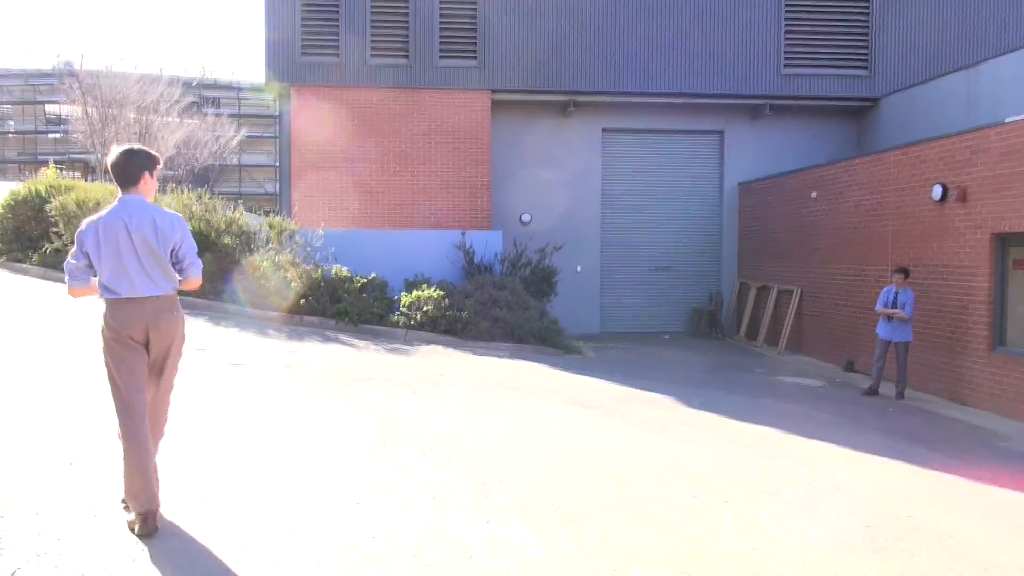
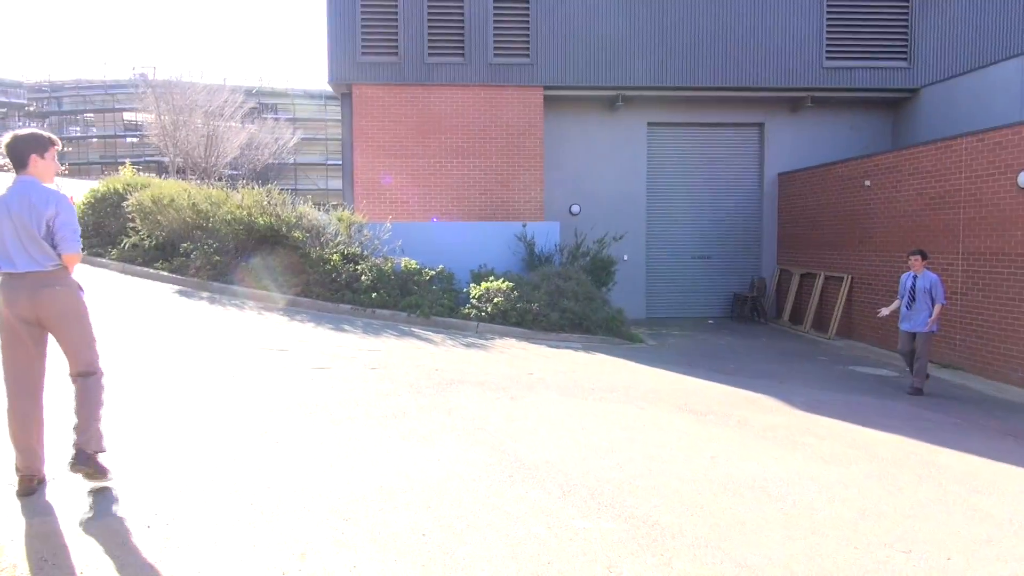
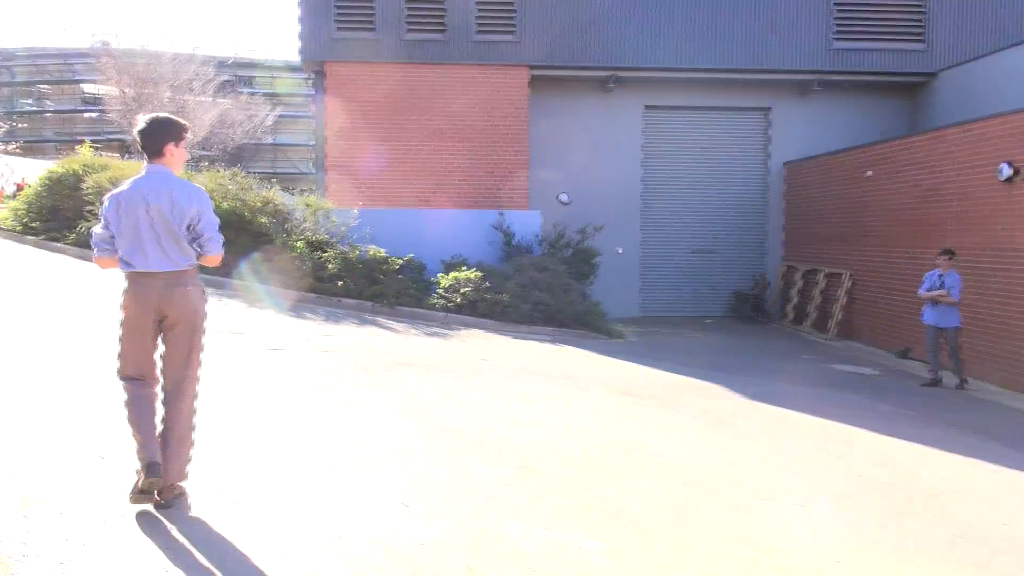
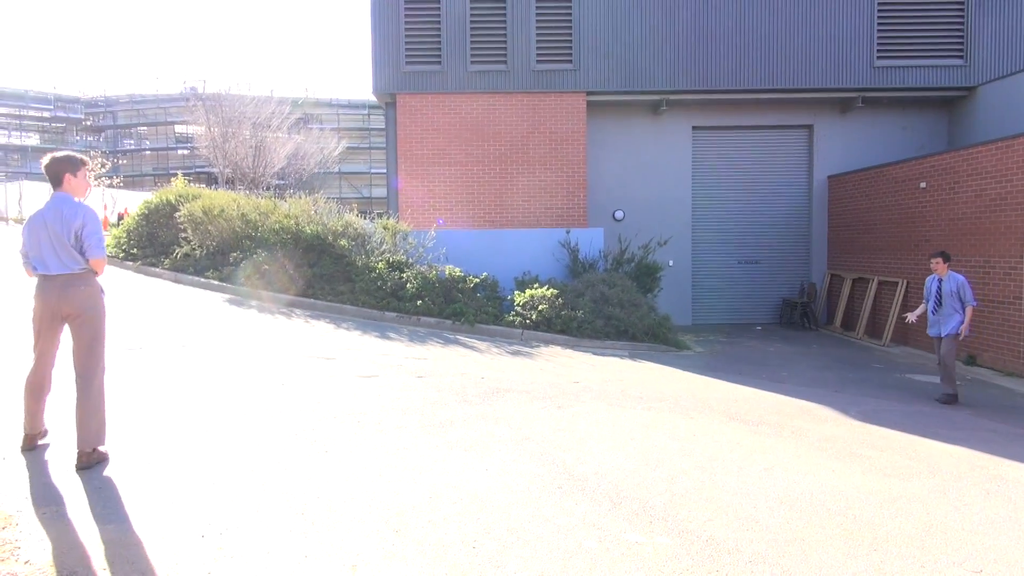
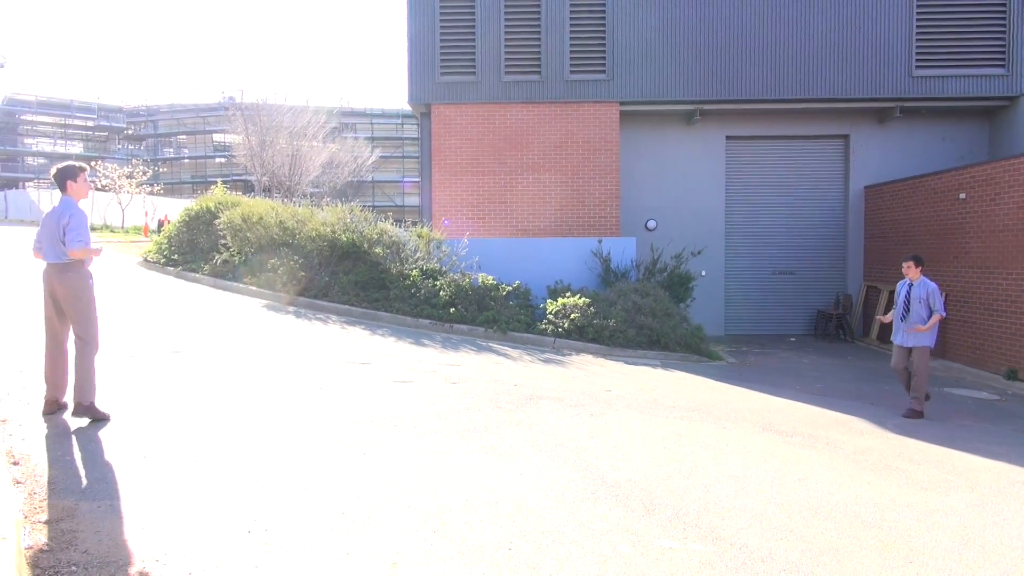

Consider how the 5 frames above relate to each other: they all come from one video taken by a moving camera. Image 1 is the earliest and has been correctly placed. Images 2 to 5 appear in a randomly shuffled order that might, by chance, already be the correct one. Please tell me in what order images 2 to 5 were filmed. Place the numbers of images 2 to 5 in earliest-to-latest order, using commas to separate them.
3, 2, 4, 5
